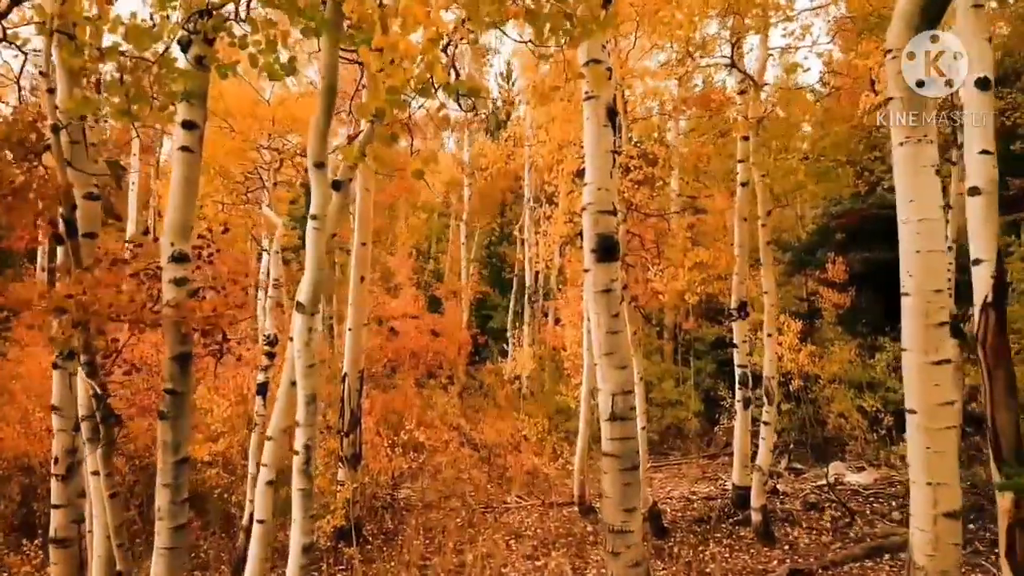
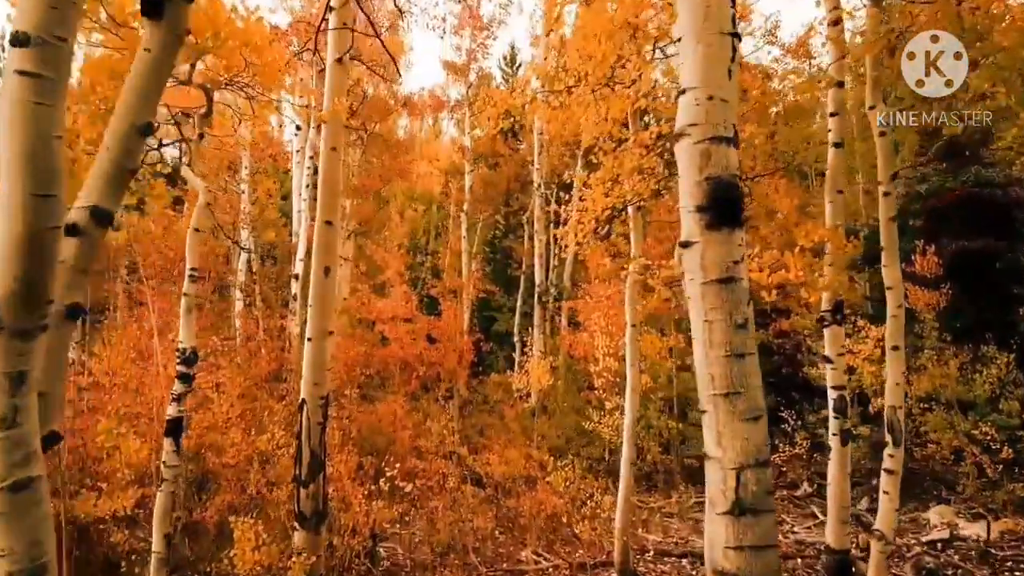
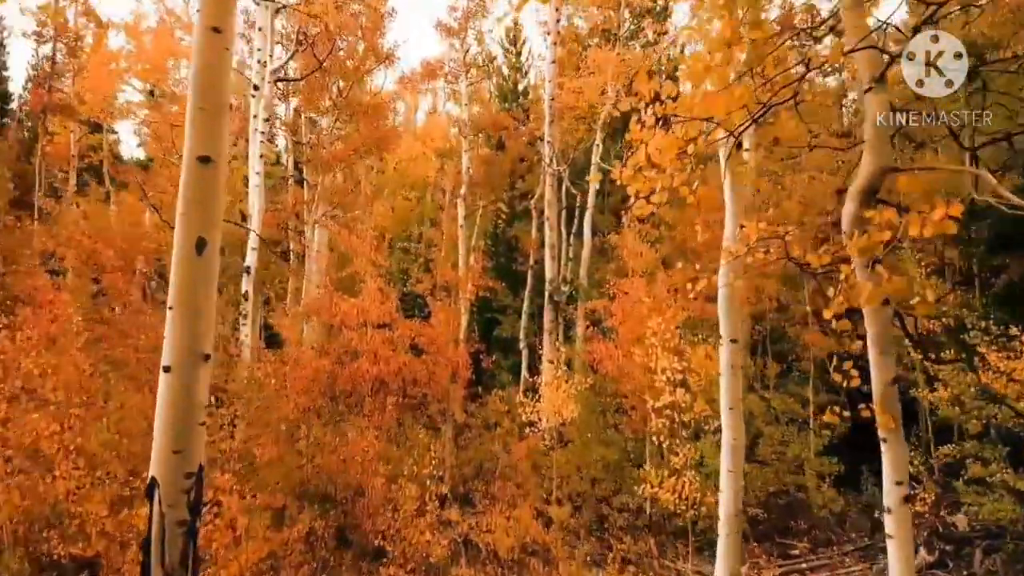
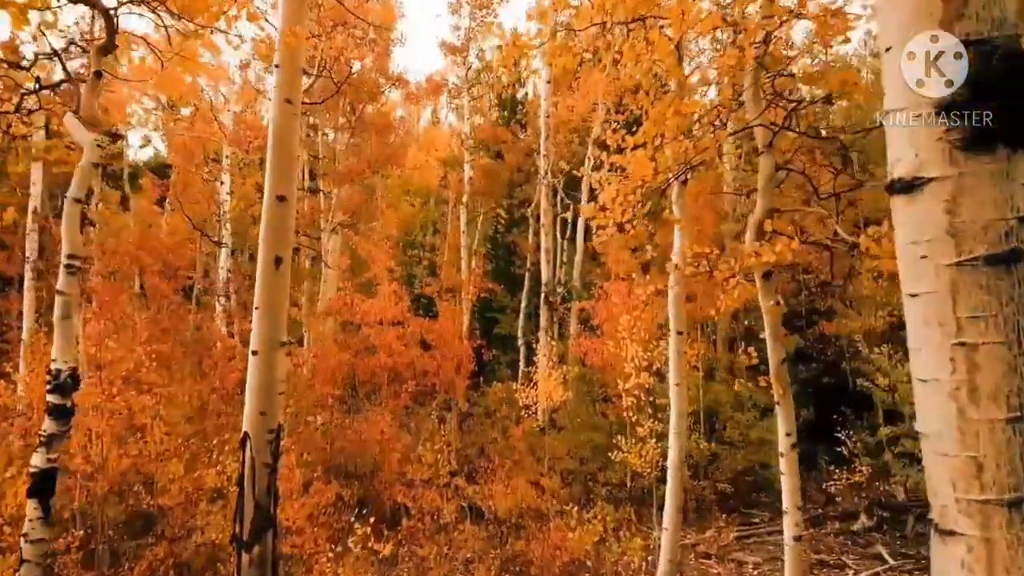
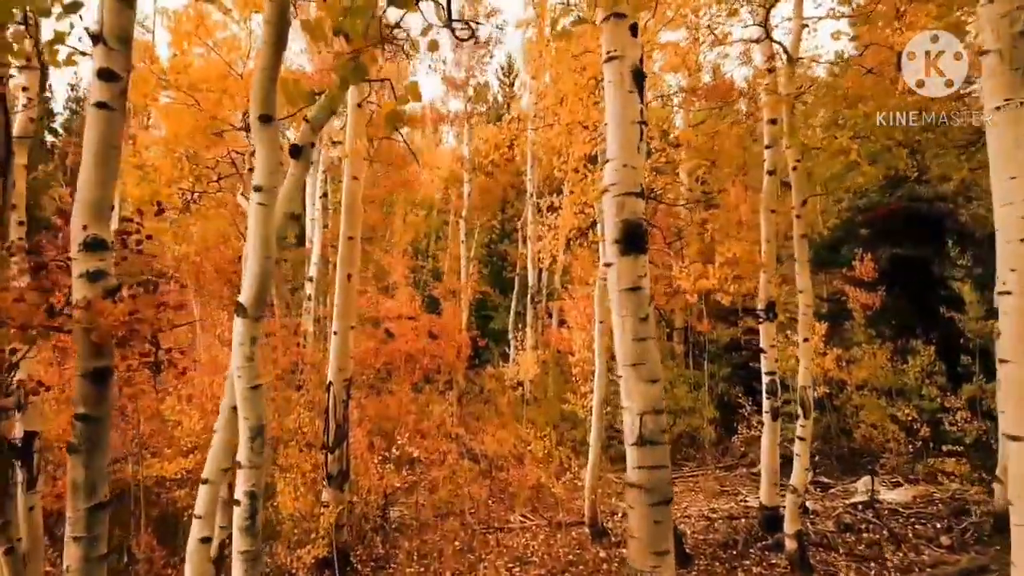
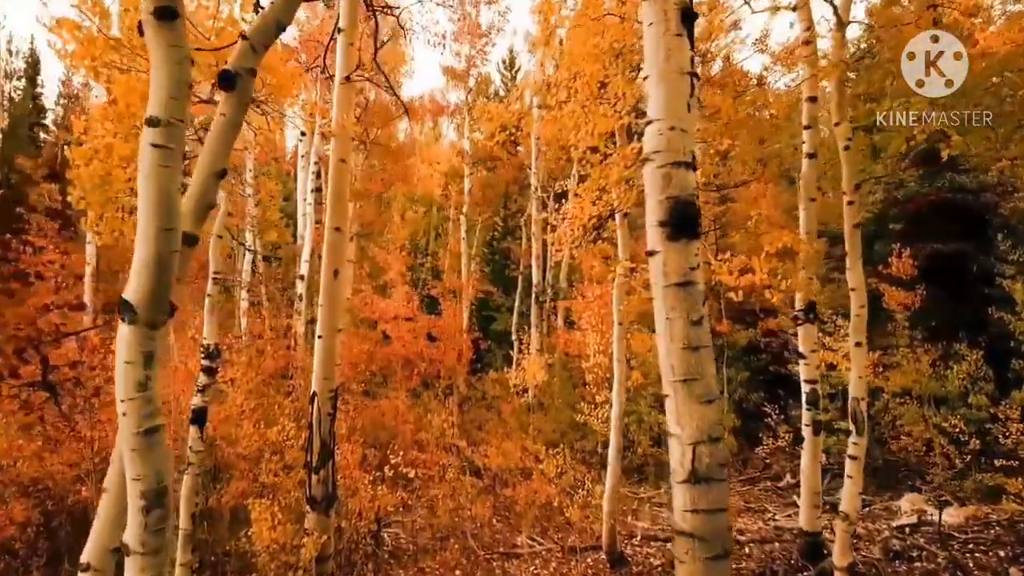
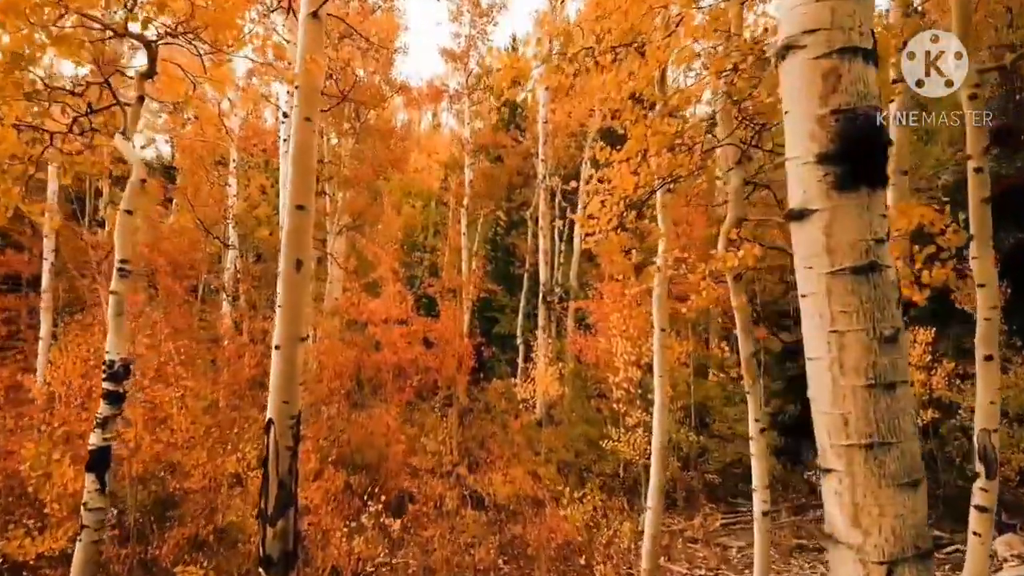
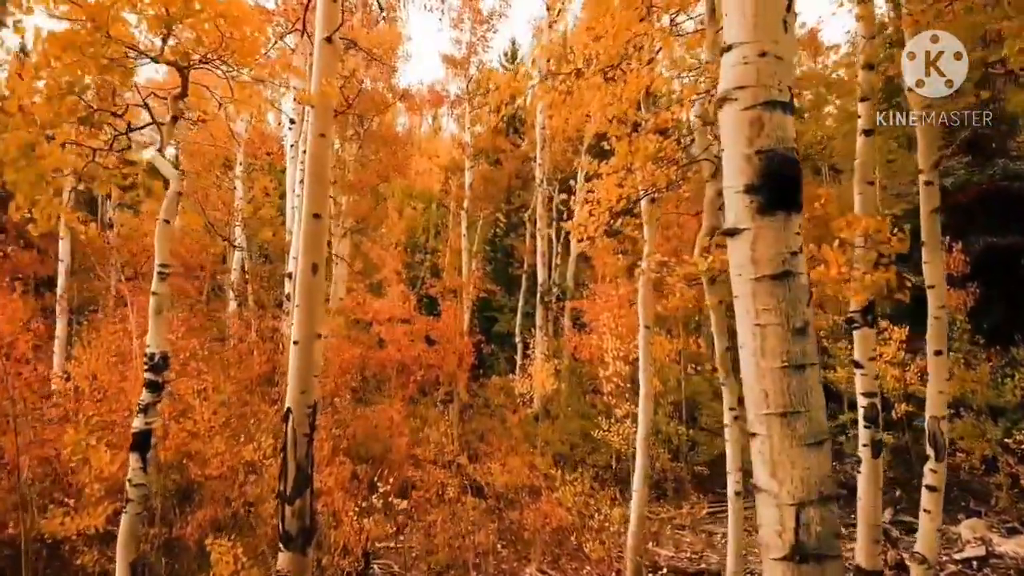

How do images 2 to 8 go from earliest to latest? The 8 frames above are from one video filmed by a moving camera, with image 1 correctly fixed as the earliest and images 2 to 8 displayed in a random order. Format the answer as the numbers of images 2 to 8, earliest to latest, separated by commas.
5, 6, 2, 8, 7, 4, 3
